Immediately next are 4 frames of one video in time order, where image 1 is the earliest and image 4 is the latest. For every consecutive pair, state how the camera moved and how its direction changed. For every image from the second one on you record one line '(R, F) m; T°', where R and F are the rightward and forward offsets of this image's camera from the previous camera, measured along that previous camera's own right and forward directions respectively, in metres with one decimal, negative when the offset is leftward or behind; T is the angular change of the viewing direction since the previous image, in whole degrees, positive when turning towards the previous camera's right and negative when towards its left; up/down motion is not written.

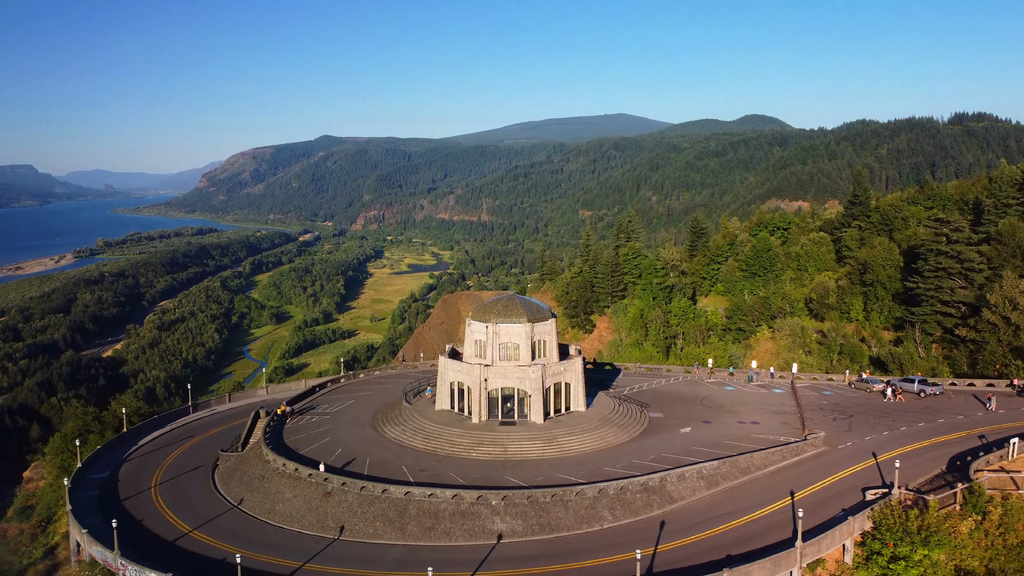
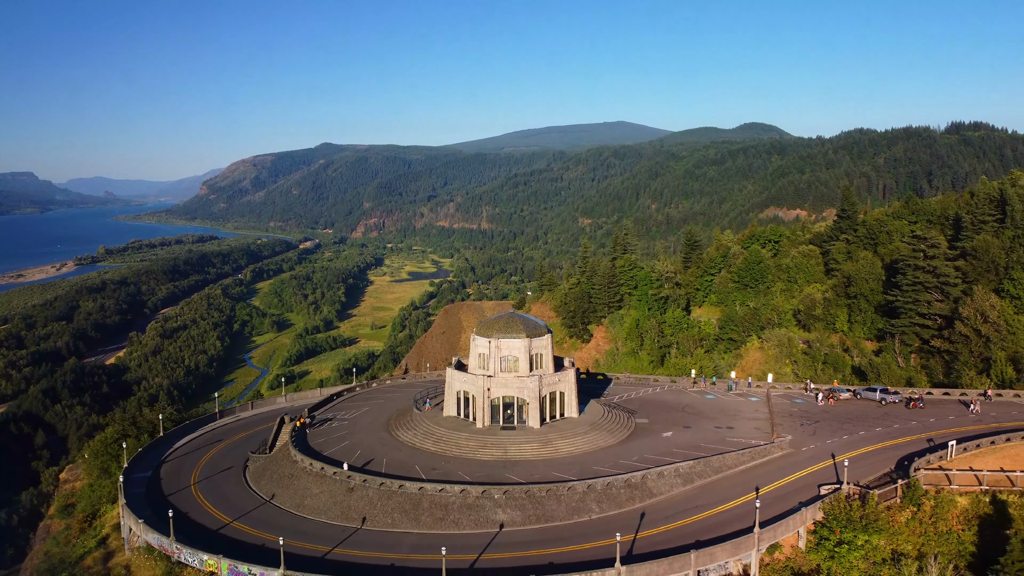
(0.0, -1.7) m; 0°
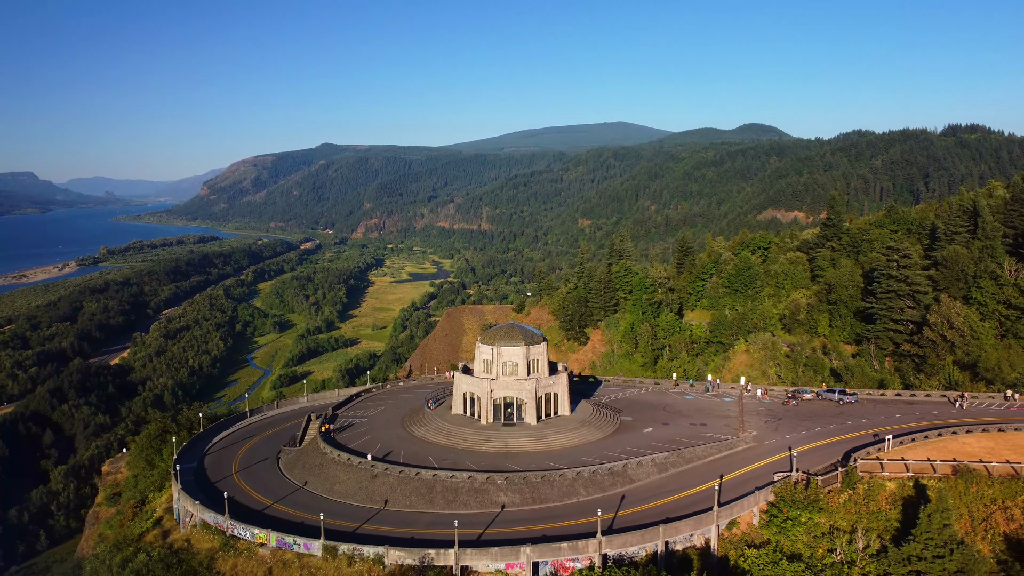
(0.0, -2.3) m; 0°
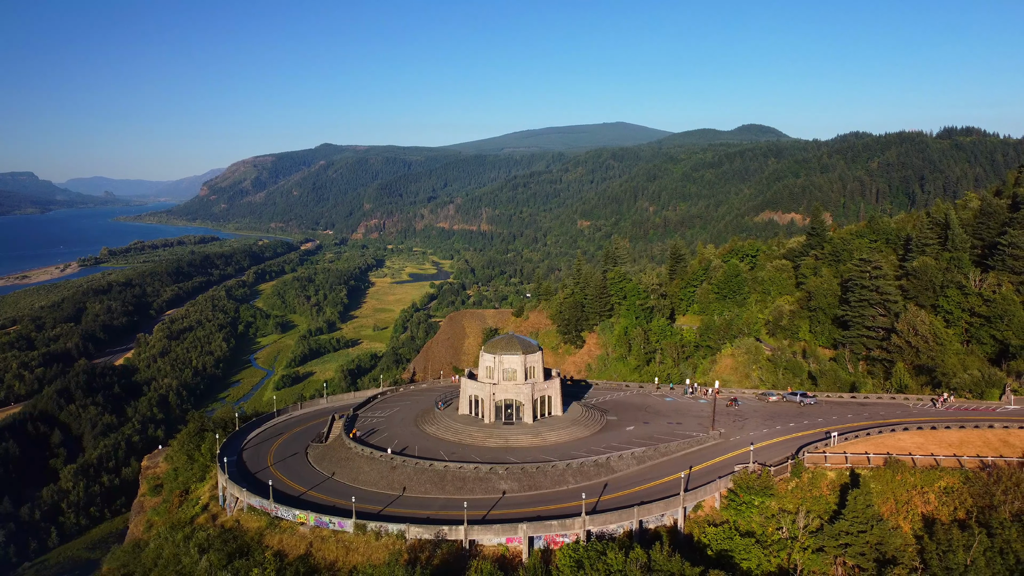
(0.0, -2.7) m; 0°
